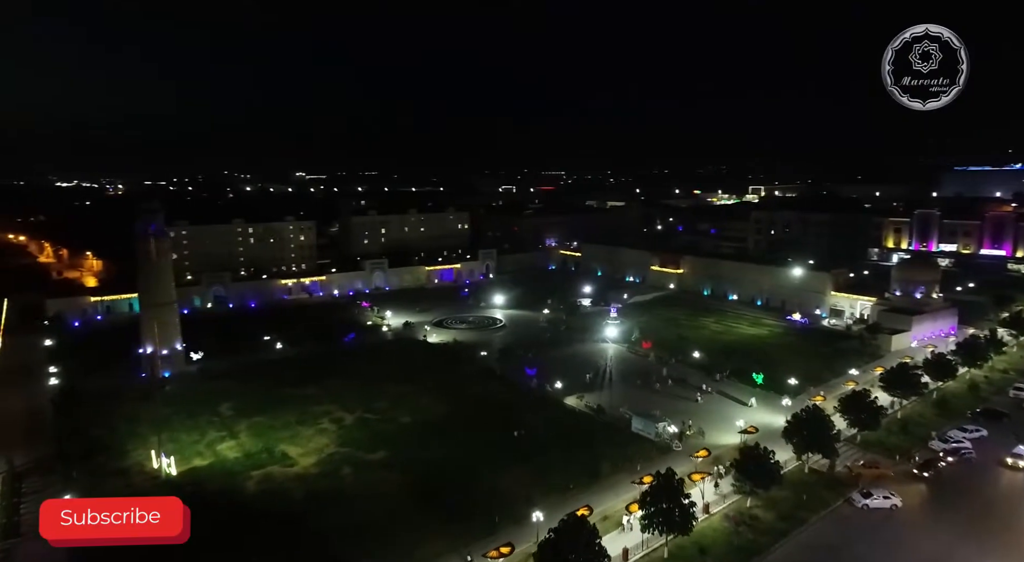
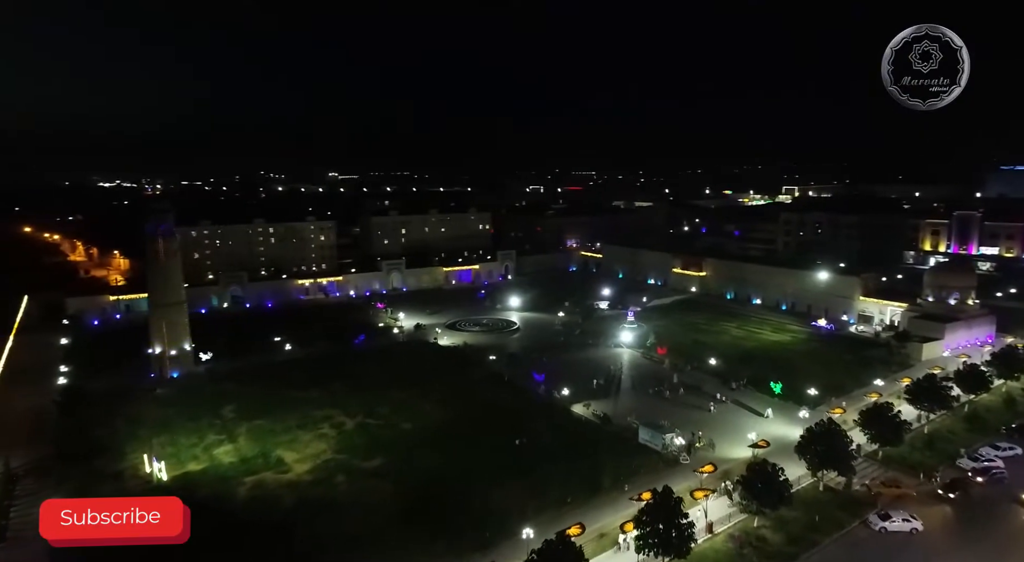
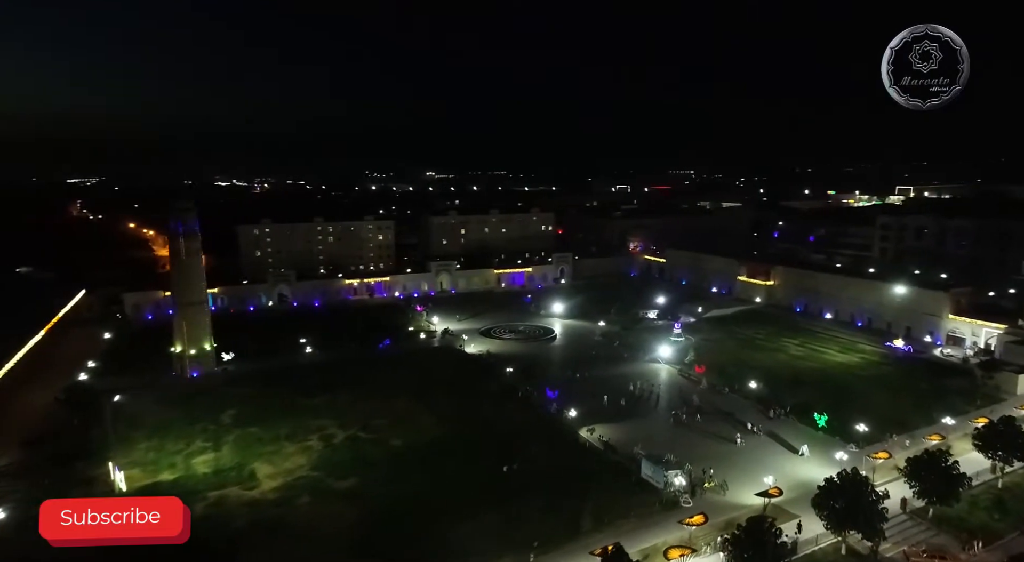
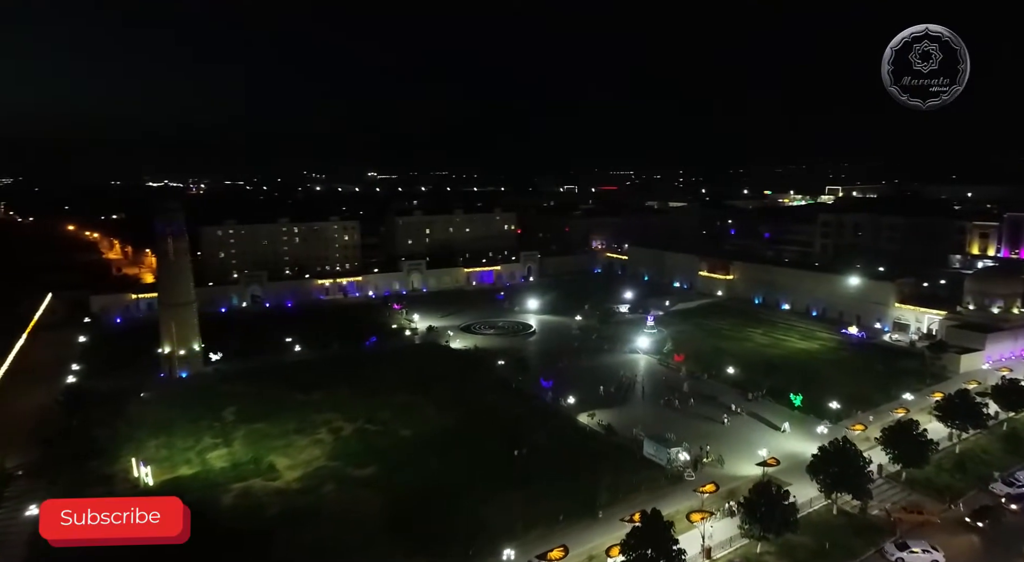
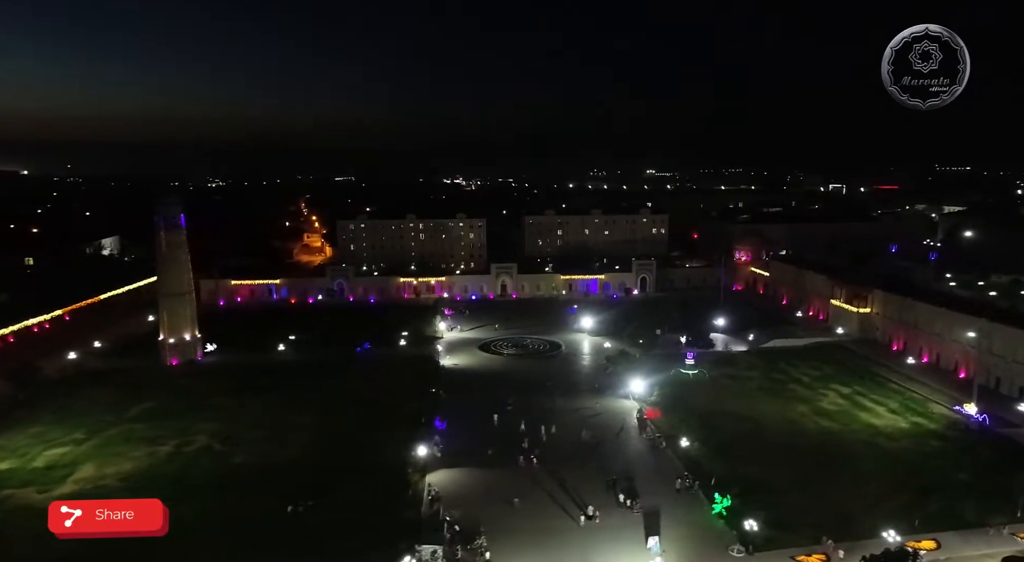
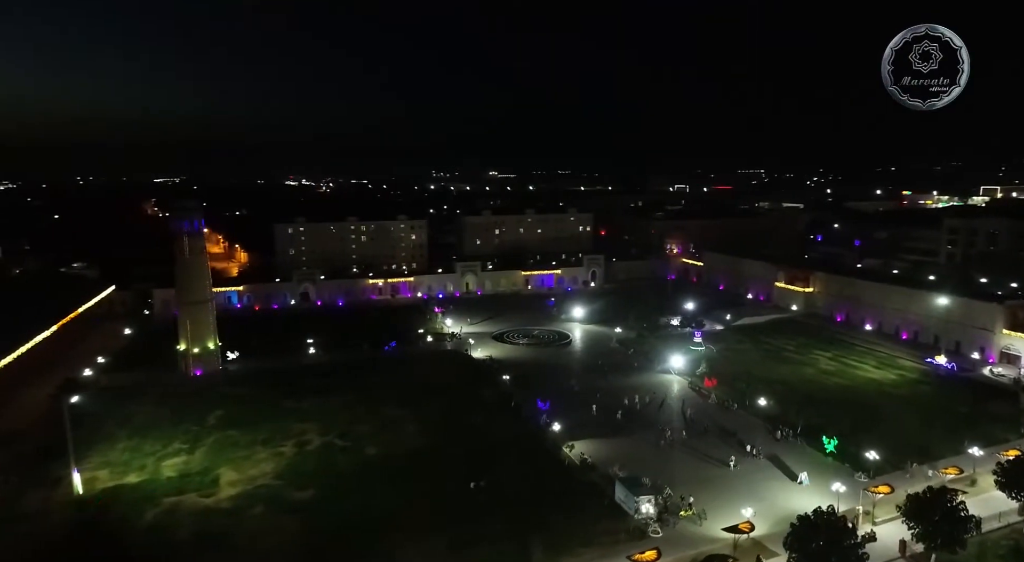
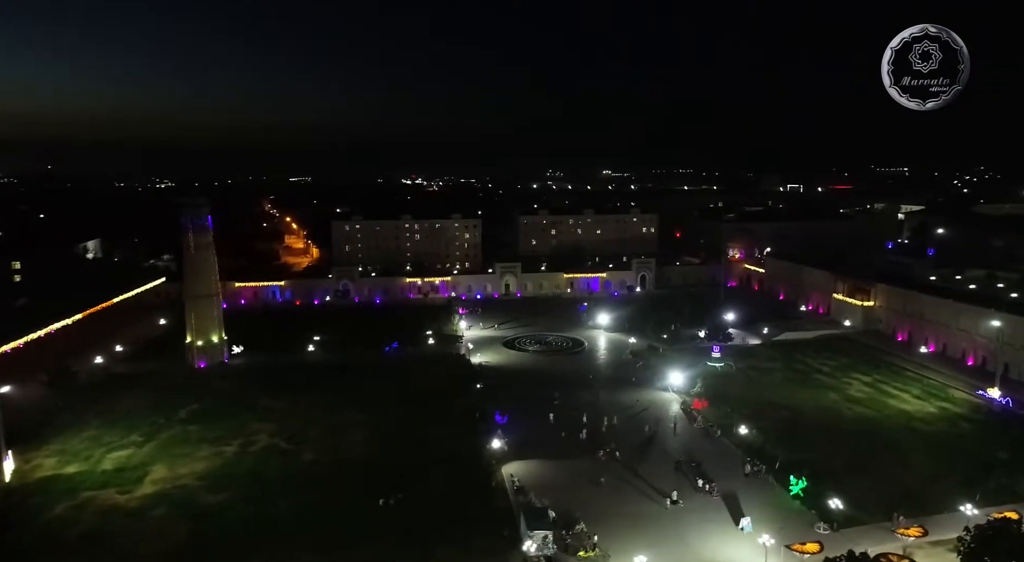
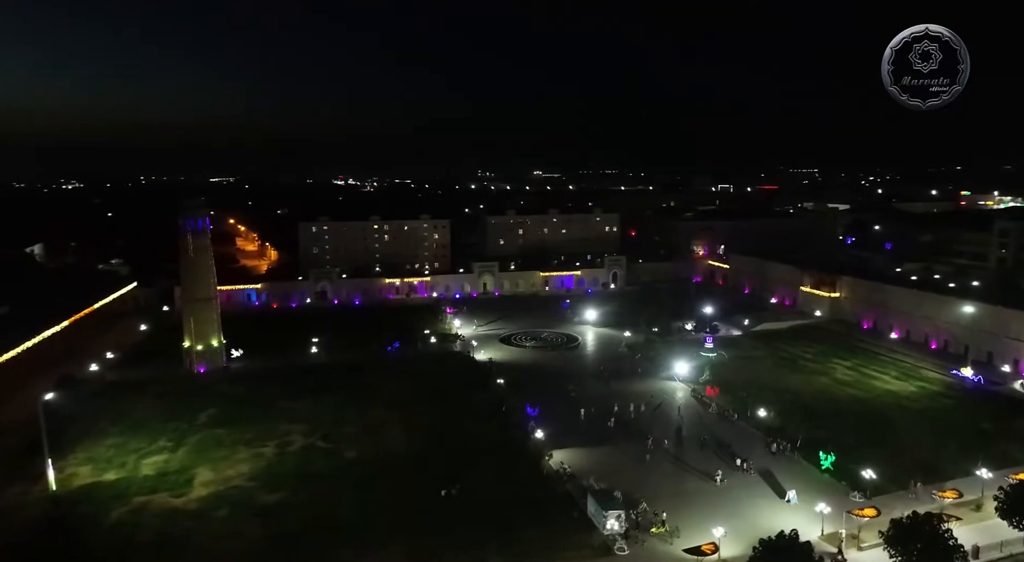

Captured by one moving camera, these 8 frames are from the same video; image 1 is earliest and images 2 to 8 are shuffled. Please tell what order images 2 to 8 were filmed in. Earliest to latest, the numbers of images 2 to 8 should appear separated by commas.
2, 4, 3, 6, 8, 7, 5
